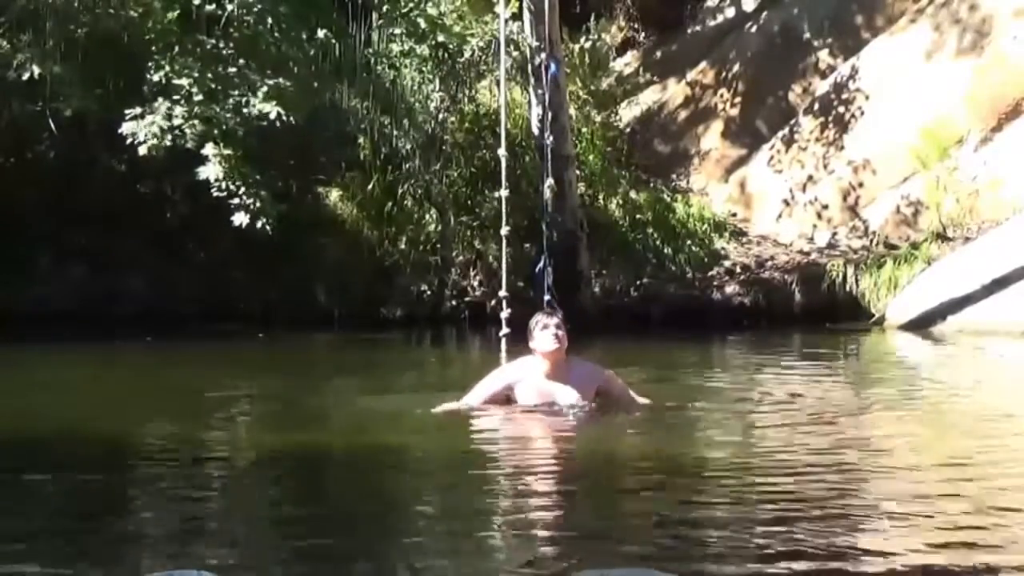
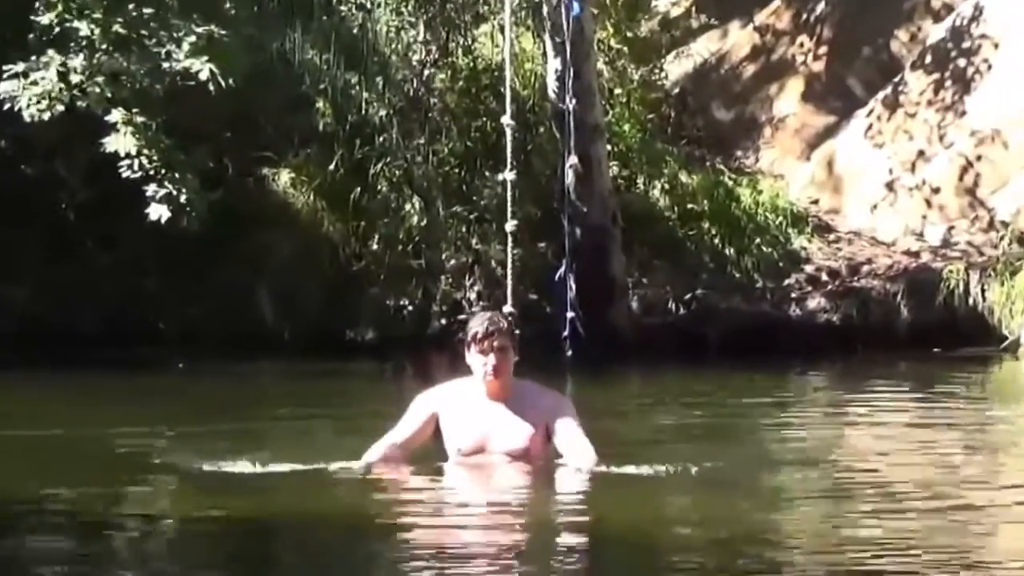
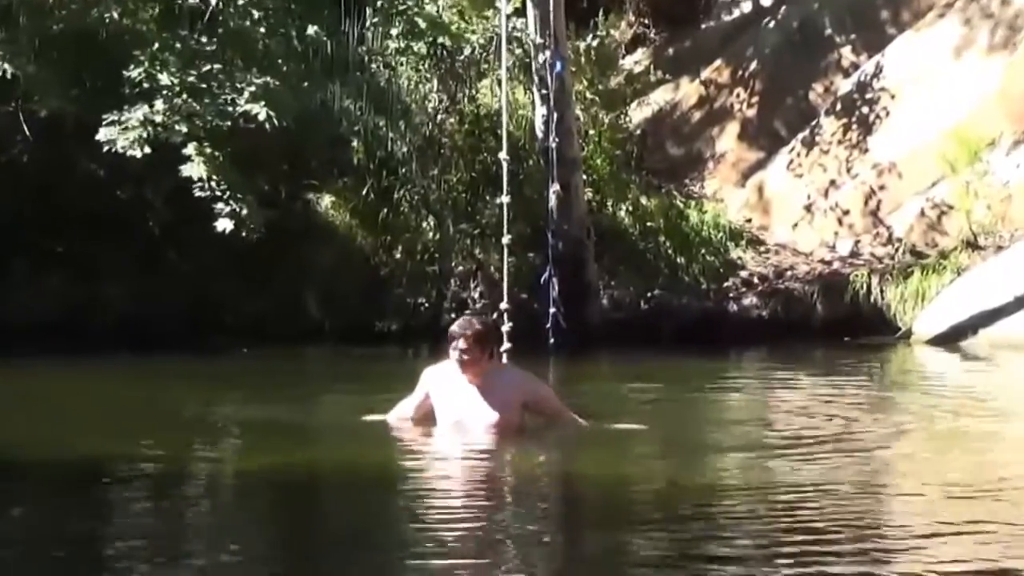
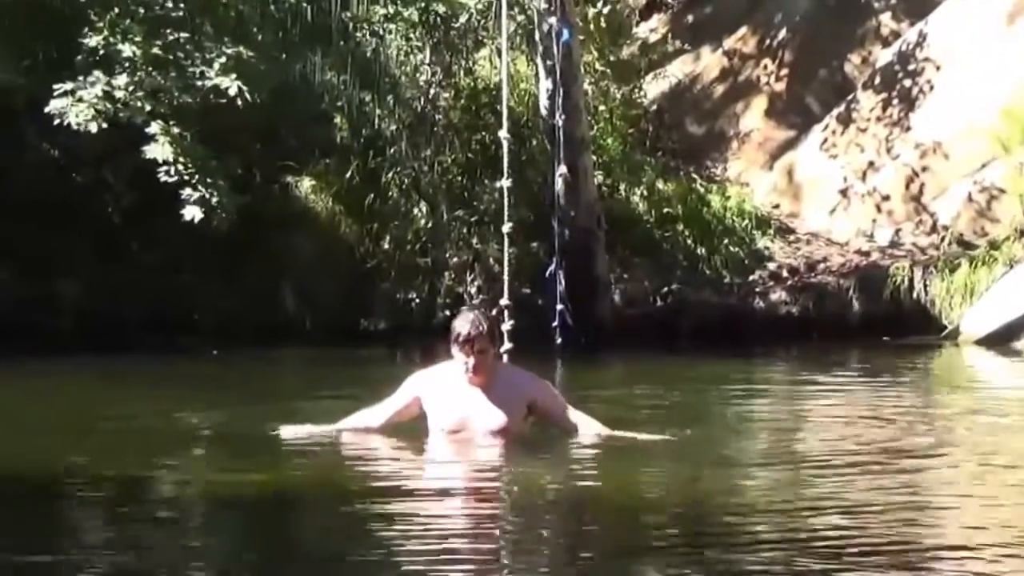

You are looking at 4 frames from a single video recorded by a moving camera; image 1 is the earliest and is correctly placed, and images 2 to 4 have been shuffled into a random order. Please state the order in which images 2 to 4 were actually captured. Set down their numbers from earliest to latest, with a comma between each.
3, 4, 2
